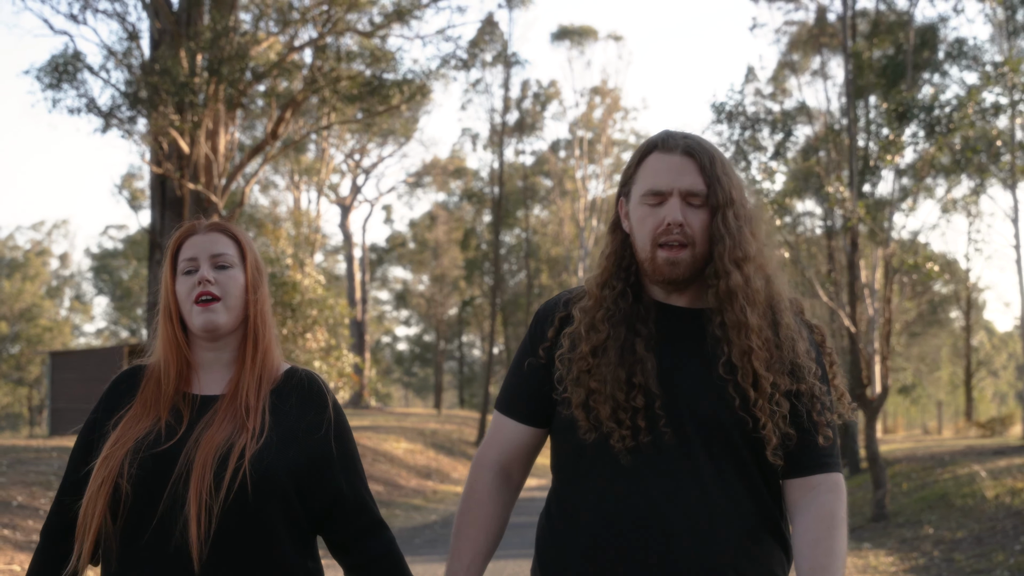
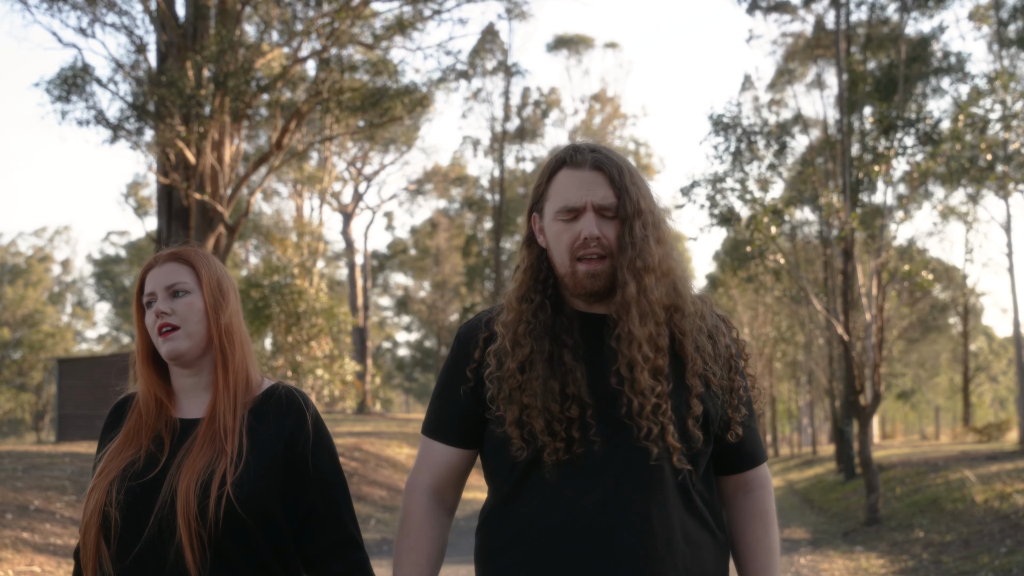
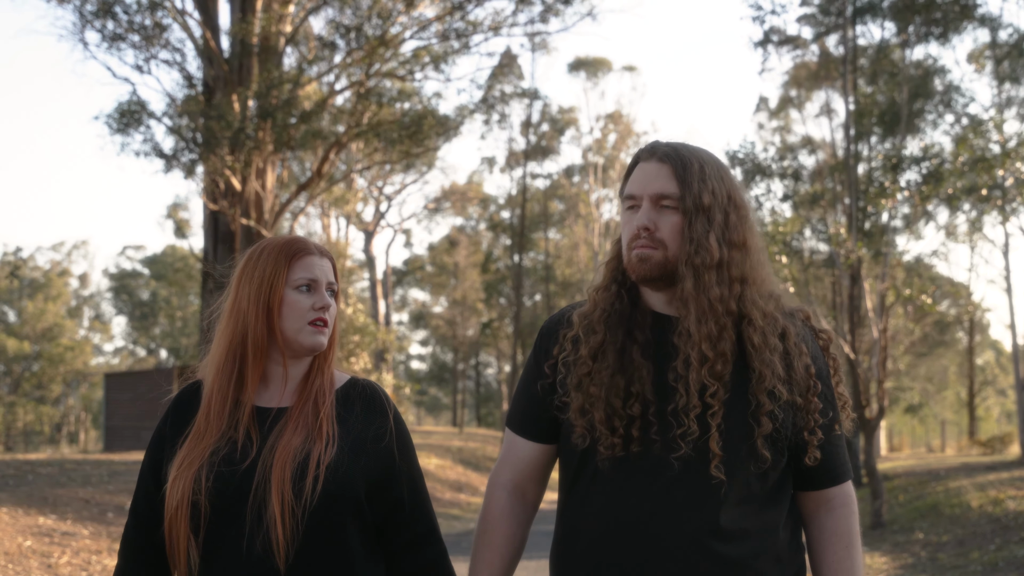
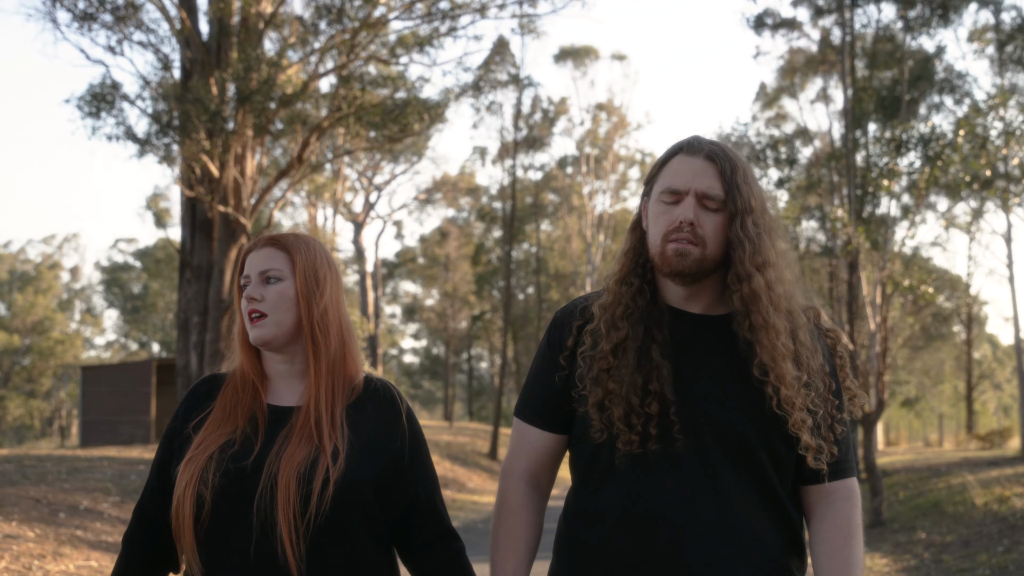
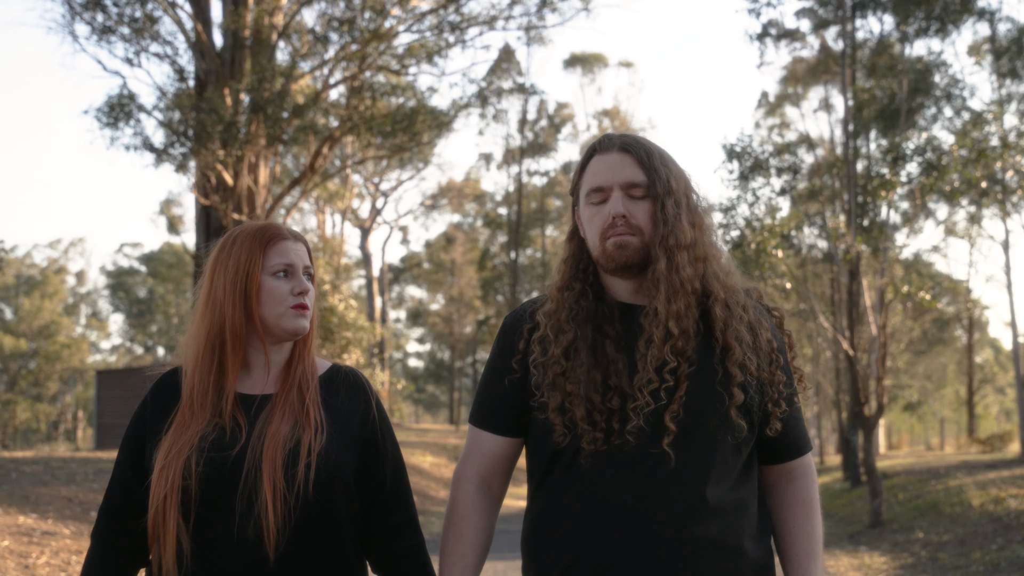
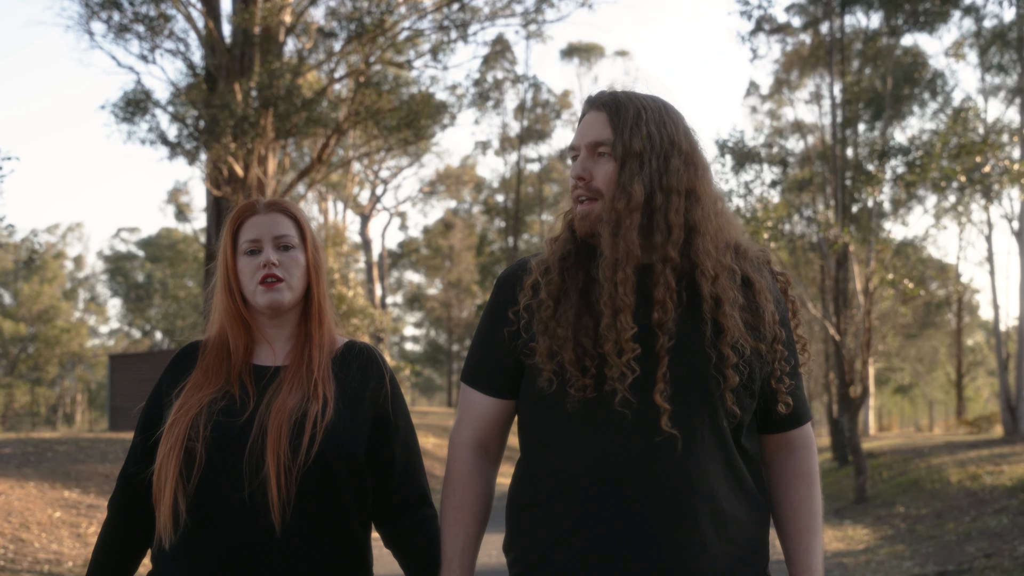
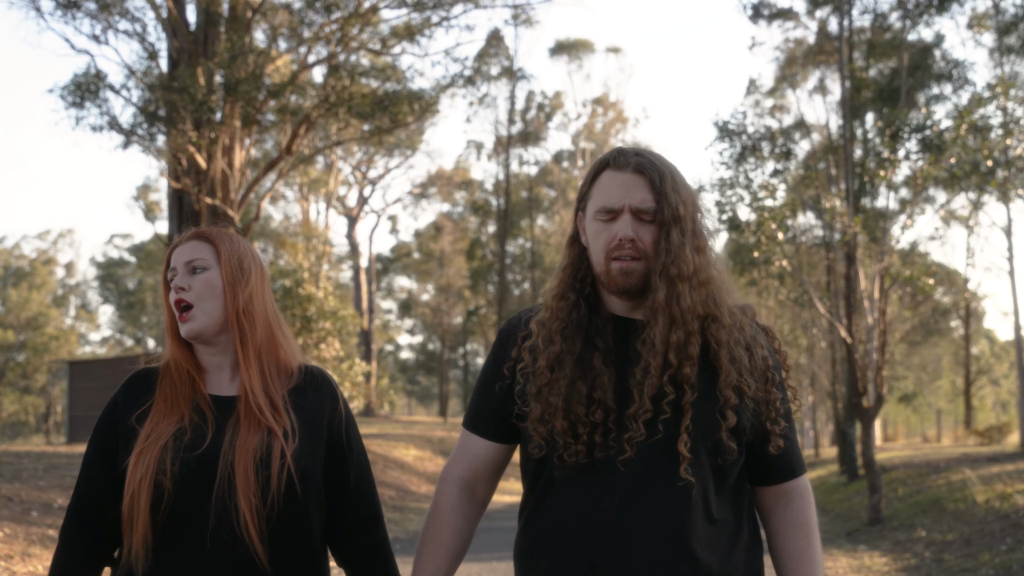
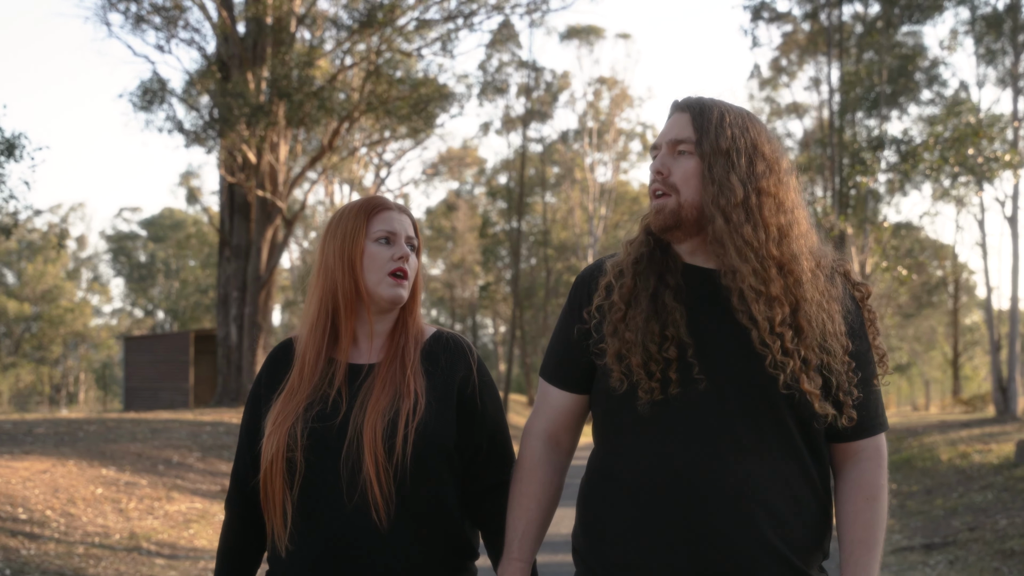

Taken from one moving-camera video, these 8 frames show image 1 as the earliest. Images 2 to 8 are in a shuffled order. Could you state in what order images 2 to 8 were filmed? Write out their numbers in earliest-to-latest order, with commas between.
2, 7, 4, 5, 3, 6, 8
